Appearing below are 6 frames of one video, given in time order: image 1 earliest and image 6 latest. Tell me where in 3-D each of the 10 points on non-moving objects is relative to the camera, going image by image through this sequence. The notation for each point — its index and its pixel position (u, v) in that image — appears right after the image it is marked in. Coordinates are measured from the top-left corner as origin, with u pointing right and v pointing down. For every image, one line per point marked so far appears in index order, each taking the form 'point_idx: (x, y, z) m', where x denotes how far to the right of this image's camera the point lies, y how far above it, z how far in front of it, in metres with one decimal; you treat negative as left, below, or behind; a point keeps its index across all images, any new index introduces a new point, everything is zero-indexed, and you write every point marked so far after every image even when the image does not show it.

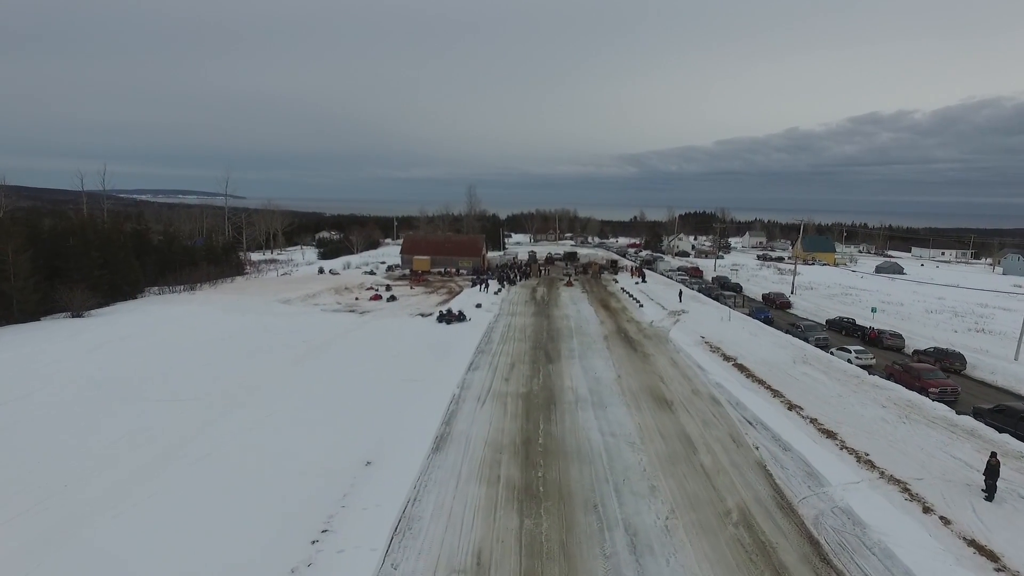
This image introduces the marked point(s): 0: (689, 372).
0: (+5.2, -2.5, +19.3) m
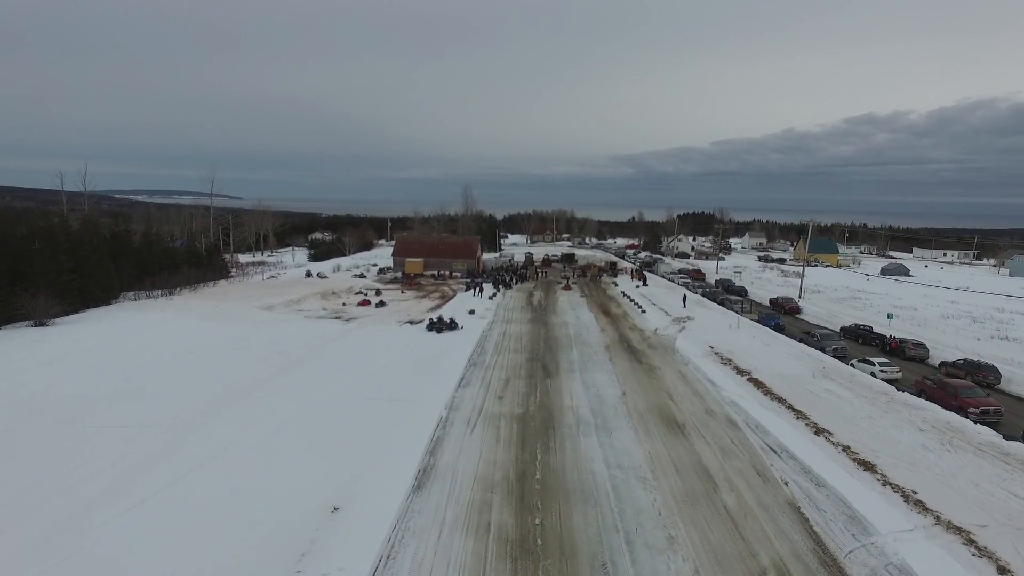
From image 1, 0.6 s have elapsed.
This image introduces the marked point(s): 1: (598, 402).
0: (+5.1, -2.7, +17.6) m
1: (+2.1, -2.8, +16.1) m
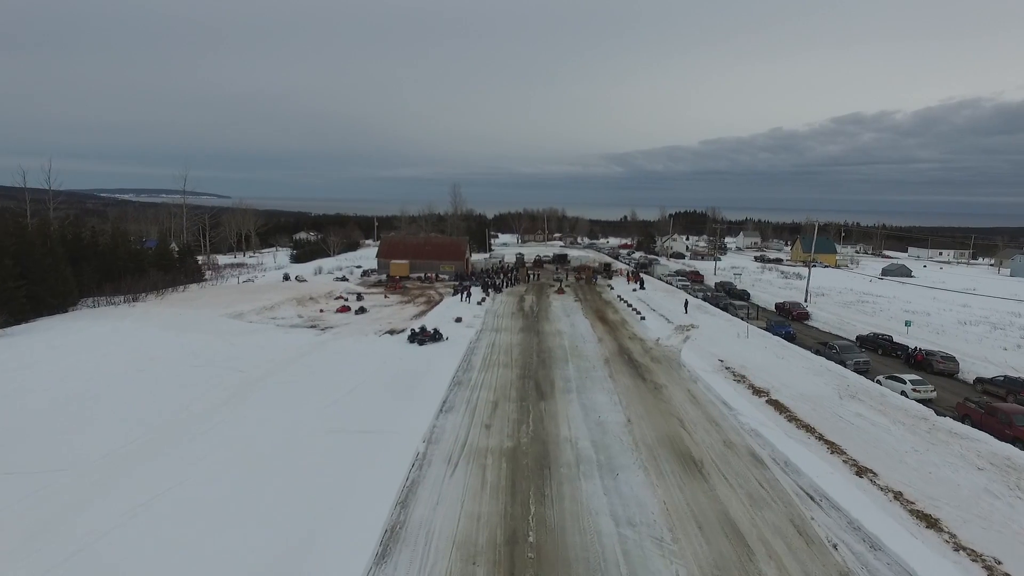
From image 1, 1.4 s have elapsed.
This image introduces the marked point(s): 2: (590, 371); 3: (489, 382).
0: (+4.8, -2.9, +15.5) m
1: (+1.9, -3.1, +14.0) m
2: (+2.3, -2.5, +19.3) m
3: (-0.6, -2.6, +18.1) m
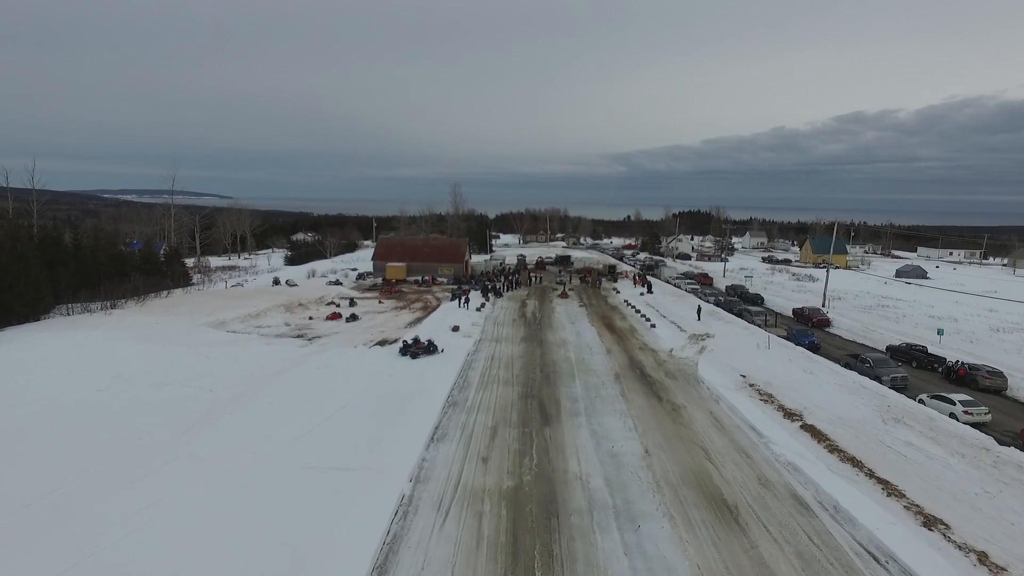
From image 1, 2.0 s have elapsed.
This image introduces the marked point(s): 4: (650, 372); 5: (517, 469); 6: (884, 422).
0: (+4.8, -3.2, +13.7) m
1: (+1.9, -3.3, +12.2) m
2: (+2.3, -2.7, +17.5) m
3: (-0.6, -2.9, +16.3) m
4: (+4.1, -2.5, +19.5) m
5: (+0.1, -3.3, +12.1) m
6: (+8.2, -2.9, +14.5) m
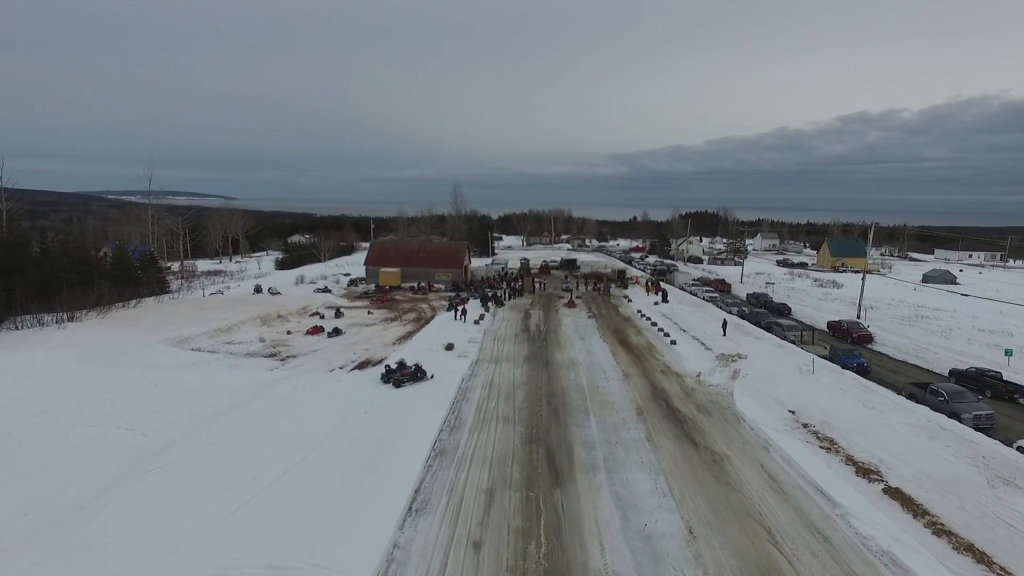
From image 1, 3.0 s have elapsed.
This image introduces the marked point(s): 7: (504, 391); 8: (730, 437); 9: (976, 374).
0: (+4.8, -3.6, +10.5) m
1: (+1.9, -3.7, +9.1) m
2: (+2.4, -3.1, +14.4) m
3: (-0.6, -3.3, +13.2) m
4: (+4.1, -2.9, +16.4) m
5: (+0.1, -3.7, +9.0) m
6: (+8.2, -3.4, +11.3) m
7: (-0.2, -2.8, +17.5) m
8: (+4.7, -3.2, +14.0) m
9: (+12.8, -2.4, +18.1) m
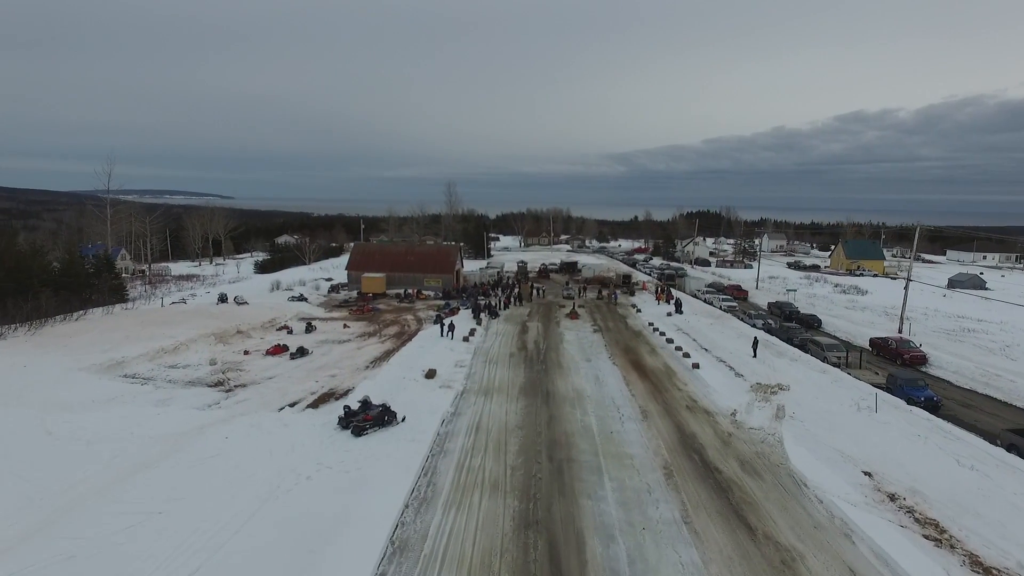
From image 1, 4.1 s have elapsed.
0: (+4.7, -4.0, +6.9) m
1: (+1.7, -4.2, +5.4) m
2: (+2.2, -3.6, +10.8) m
3: (-0.7, -3.7, +9.5) m
4: (+3.9, -3.3, +12.8) m
5: (-0.1, -4.2, +5.4) m
6: (+8.0, -3.8, +7.7) m
7: (-0.4, -3.2, +13.9) m
8: (+4.5, -3.6, +10.4) m
9: (+12.6, -2.8, +14.5) m
